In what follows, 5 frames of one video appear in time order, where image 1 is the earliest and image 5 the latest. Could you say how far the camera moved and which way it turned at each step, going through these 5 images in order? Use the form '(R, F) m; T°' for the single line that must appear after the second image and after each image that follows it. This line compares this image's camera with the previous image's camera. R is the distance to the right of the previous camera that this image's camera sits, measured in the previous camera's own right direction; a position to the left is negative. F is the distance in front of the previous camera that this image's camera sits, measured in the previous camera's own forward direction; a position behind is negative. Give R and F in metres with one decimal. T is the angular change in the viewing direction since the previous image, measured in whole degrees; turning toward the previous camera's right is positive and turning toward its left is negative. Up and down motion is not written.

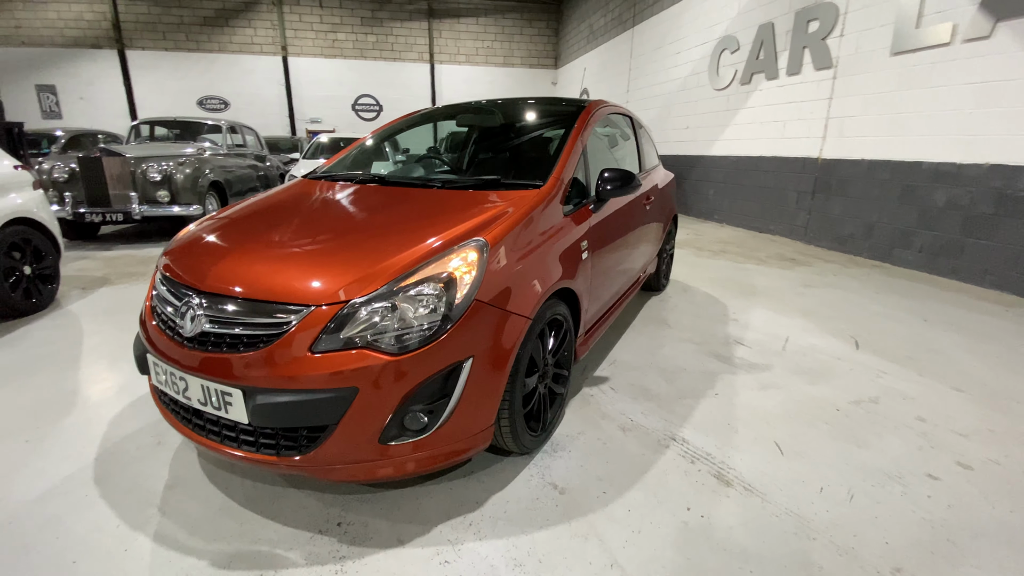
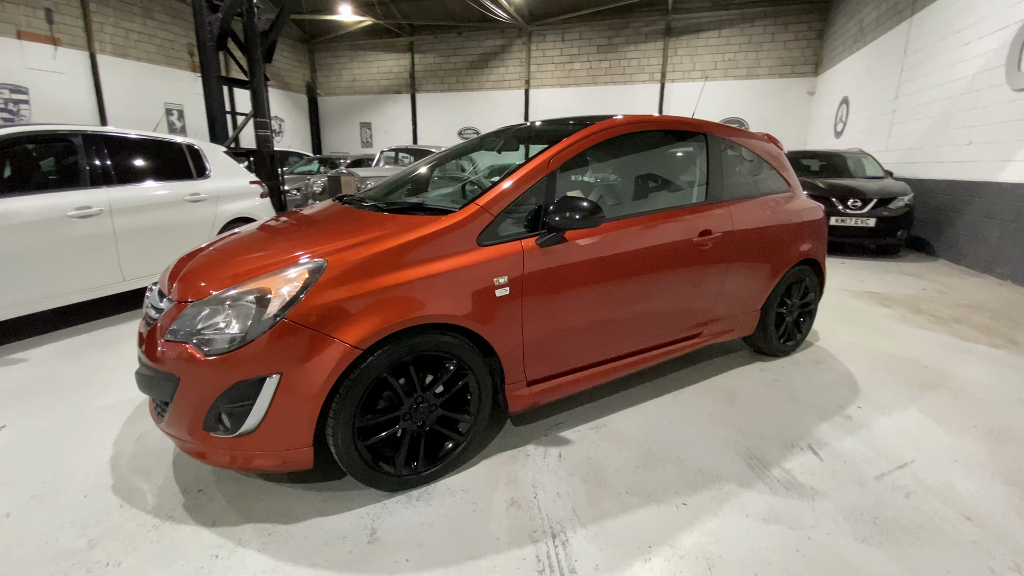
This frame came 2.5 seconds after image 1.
(+1.1, +0.4) m; -29°
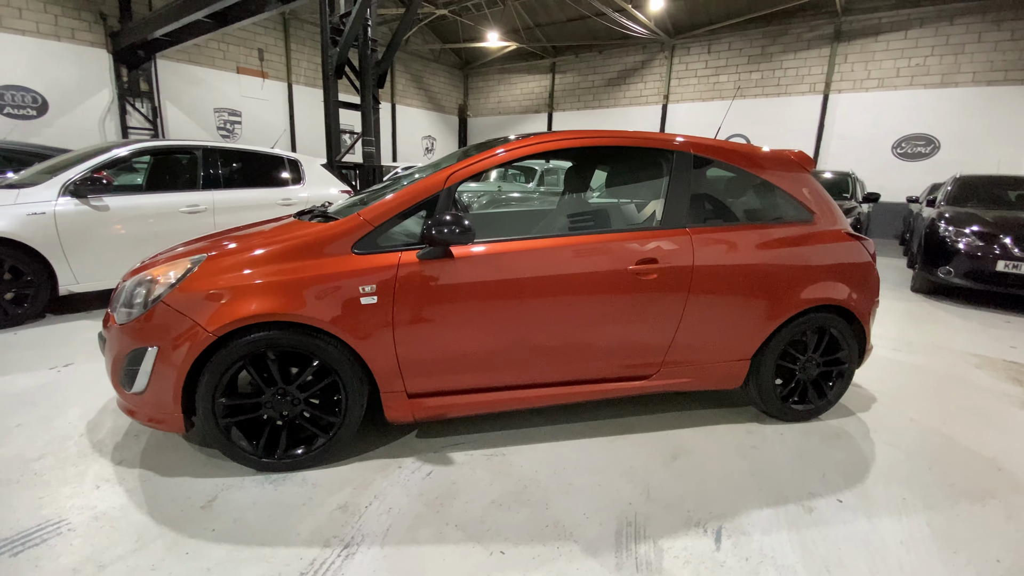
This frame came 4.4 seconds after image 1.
(+1.0, +0.2) m; -18°
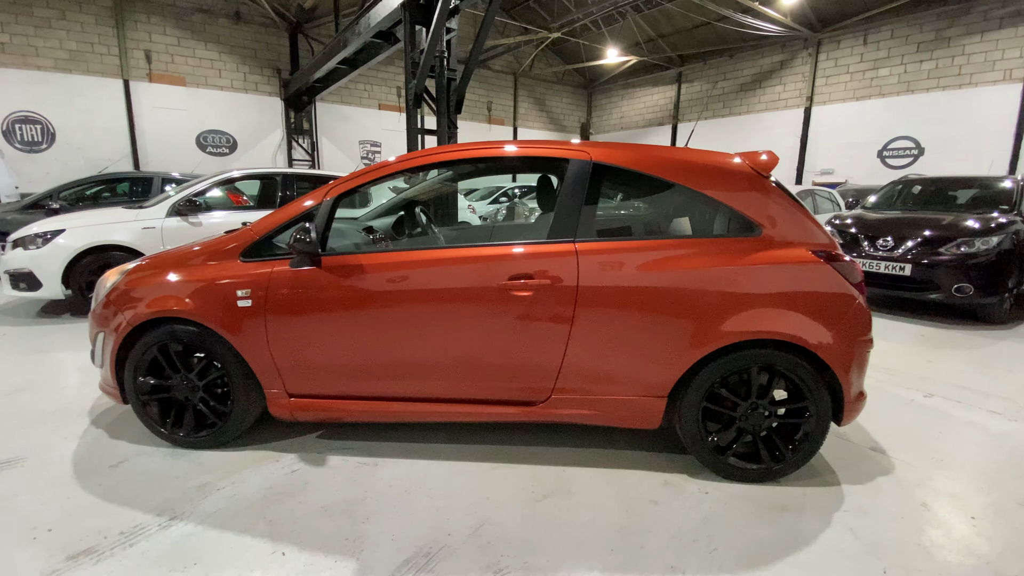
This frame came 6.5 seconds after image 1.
(+1.1, +0.2) m; -18°
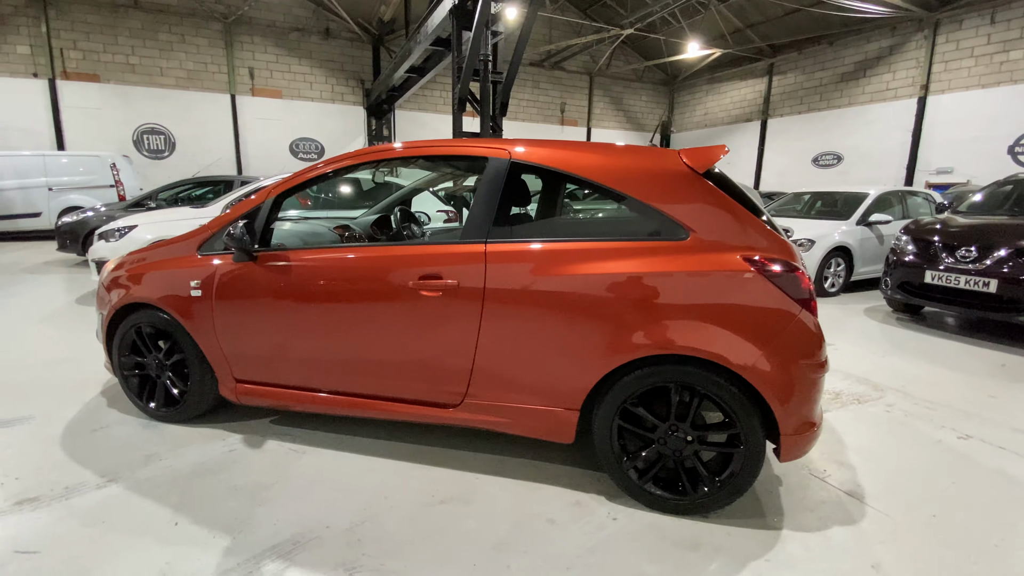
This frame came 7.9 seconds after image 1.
(+0.7, +0.1) m; -11°
